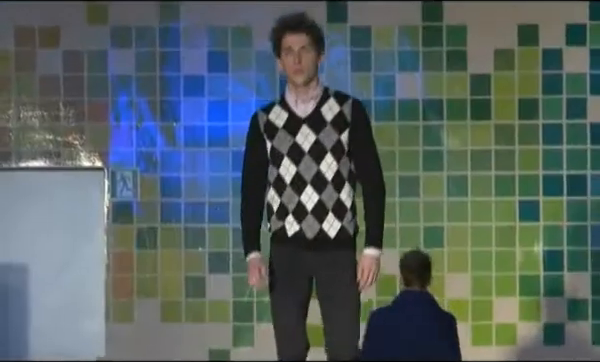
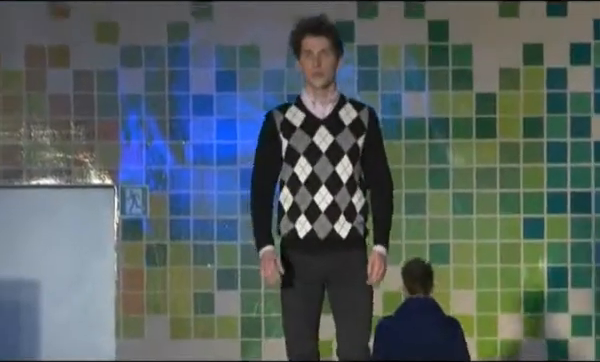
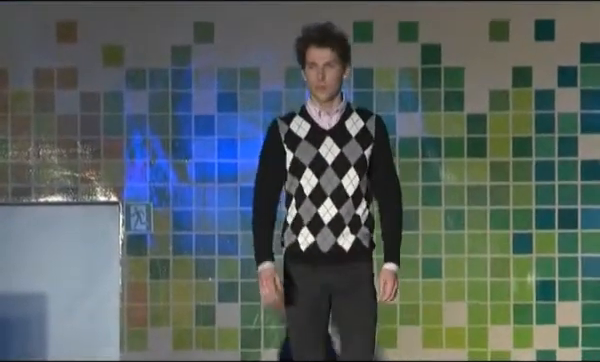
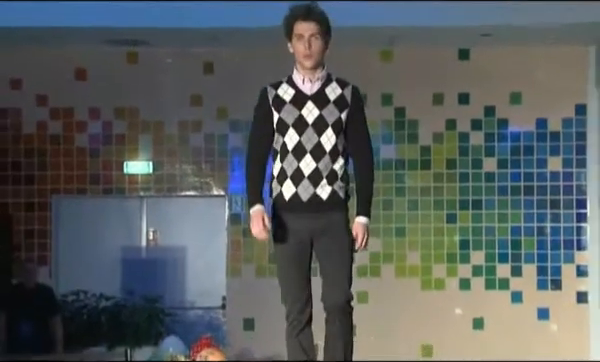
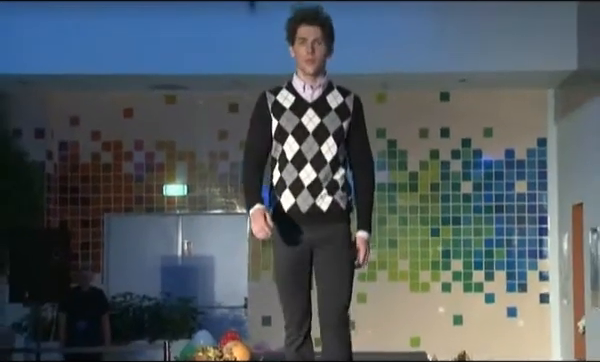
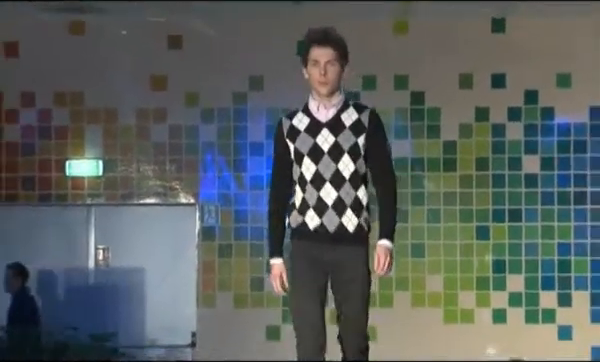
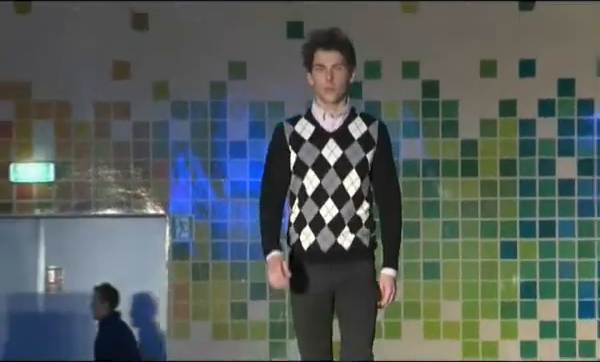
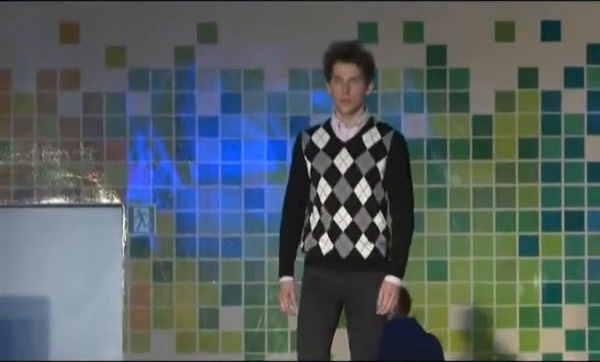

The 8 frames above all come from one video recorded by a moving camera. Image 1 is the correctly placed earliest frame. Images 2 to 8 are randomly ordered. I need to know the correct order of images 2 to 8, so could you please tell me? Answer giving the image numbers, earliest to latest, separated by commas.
2, 8, 3, 7, 6, 4, 5
